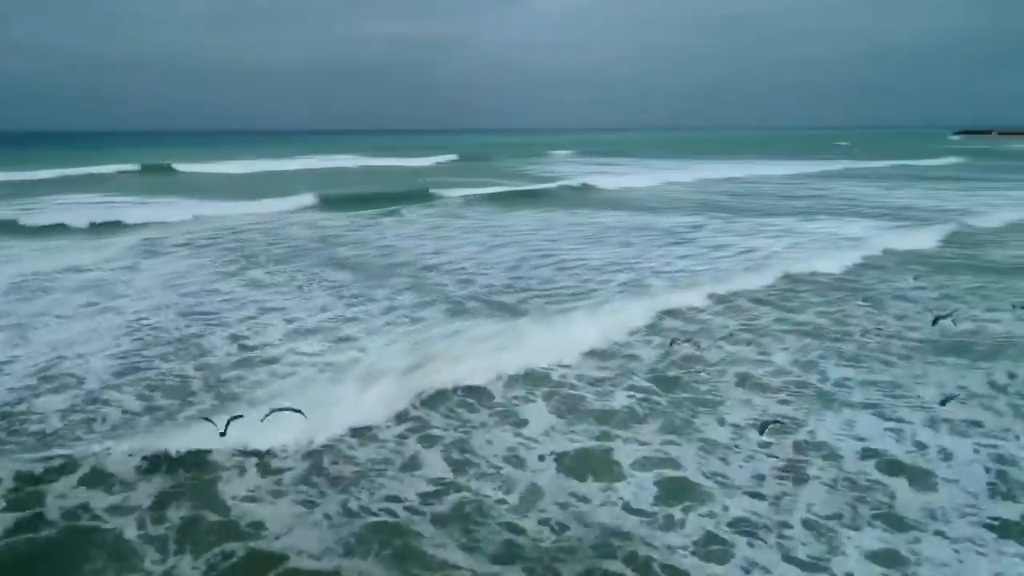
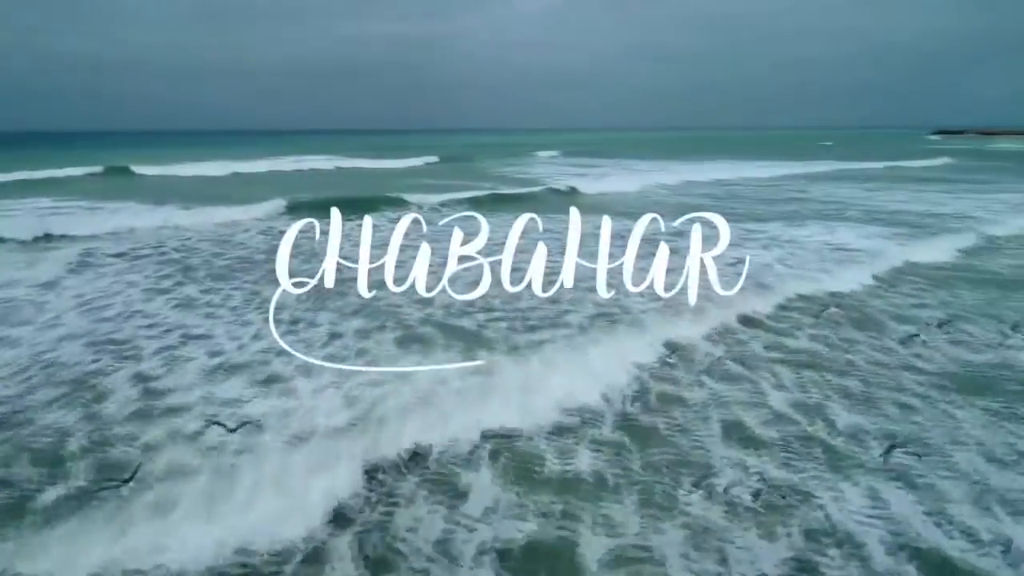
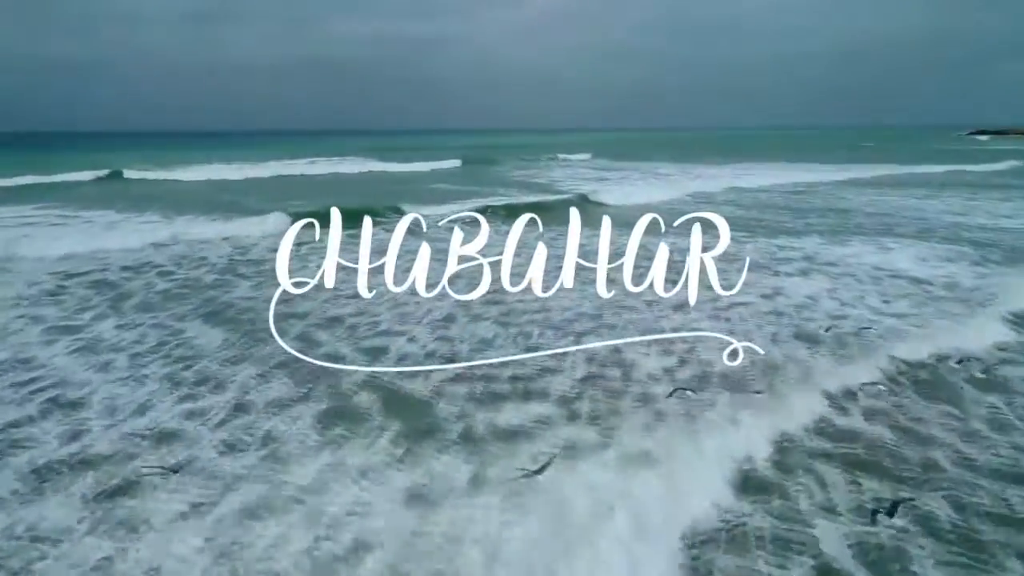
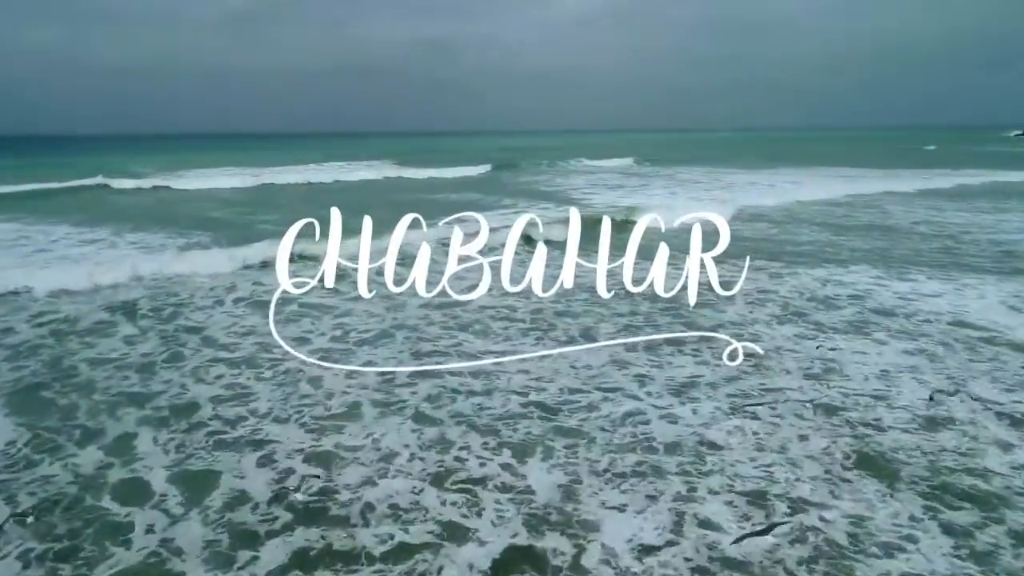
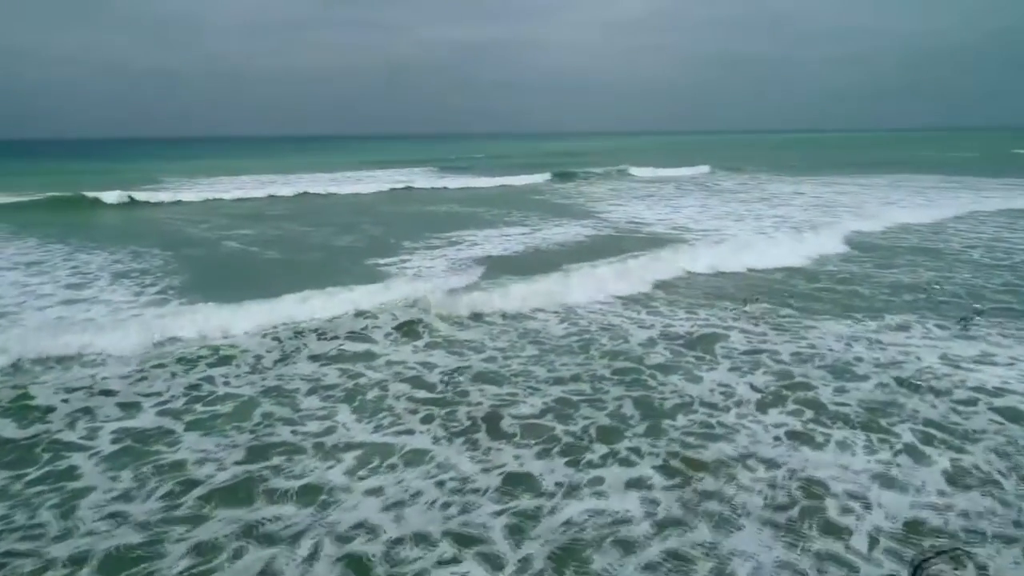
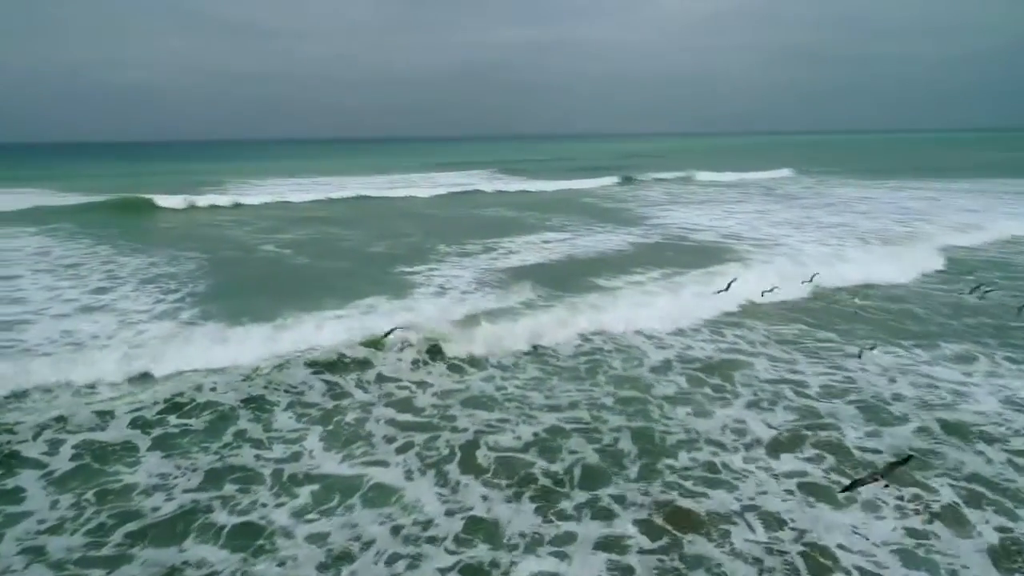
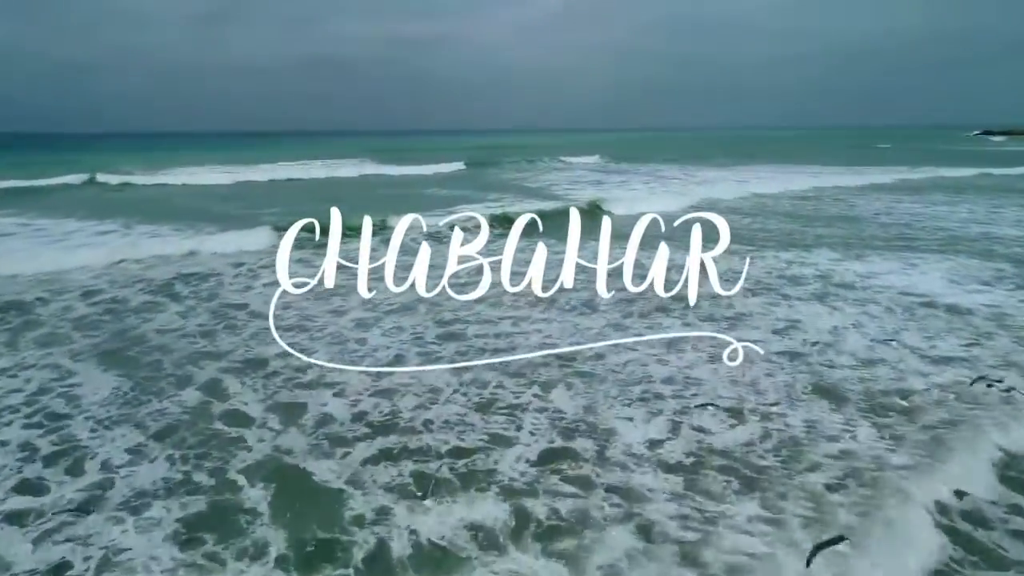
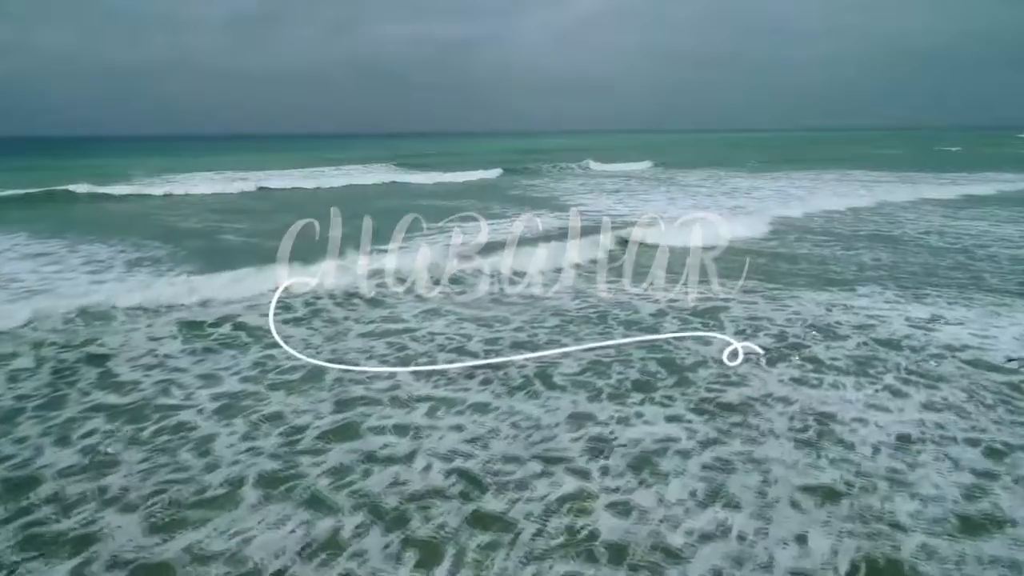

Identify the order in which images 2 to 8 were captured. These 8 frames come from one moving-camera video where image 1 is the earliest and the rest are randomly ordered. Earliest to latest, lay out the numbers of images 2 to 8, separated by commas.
2, 3, 7, 4, 8, 5, 6
